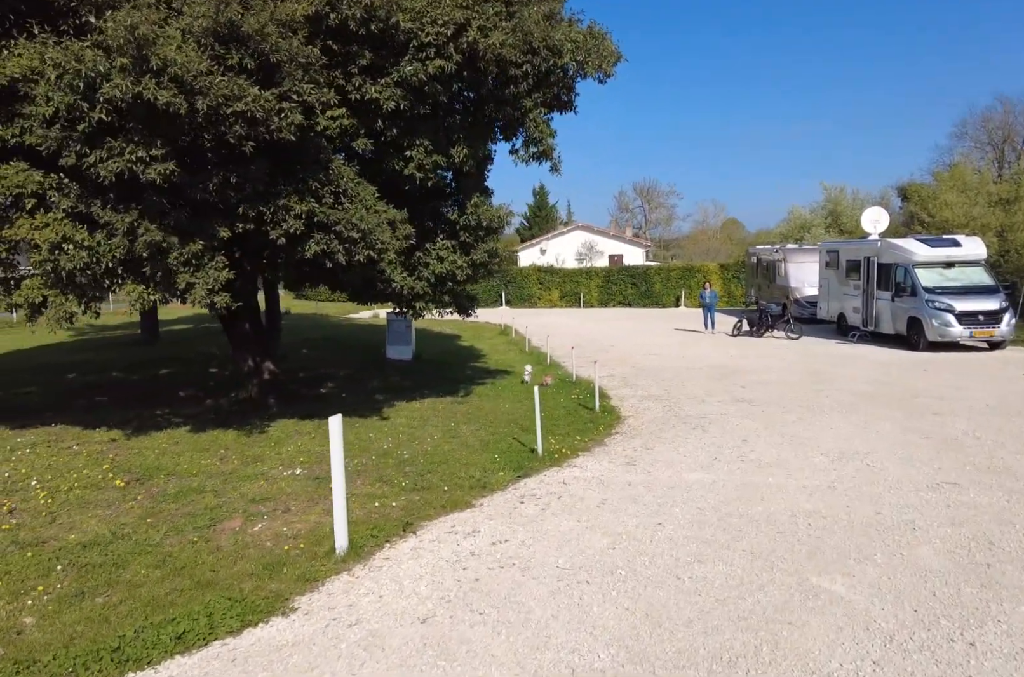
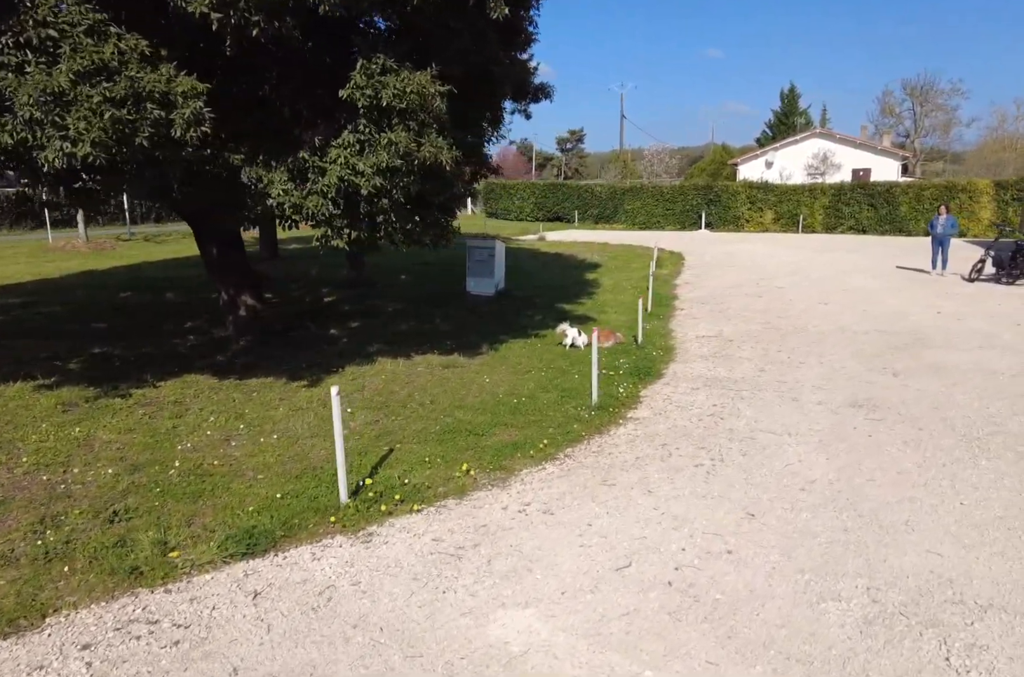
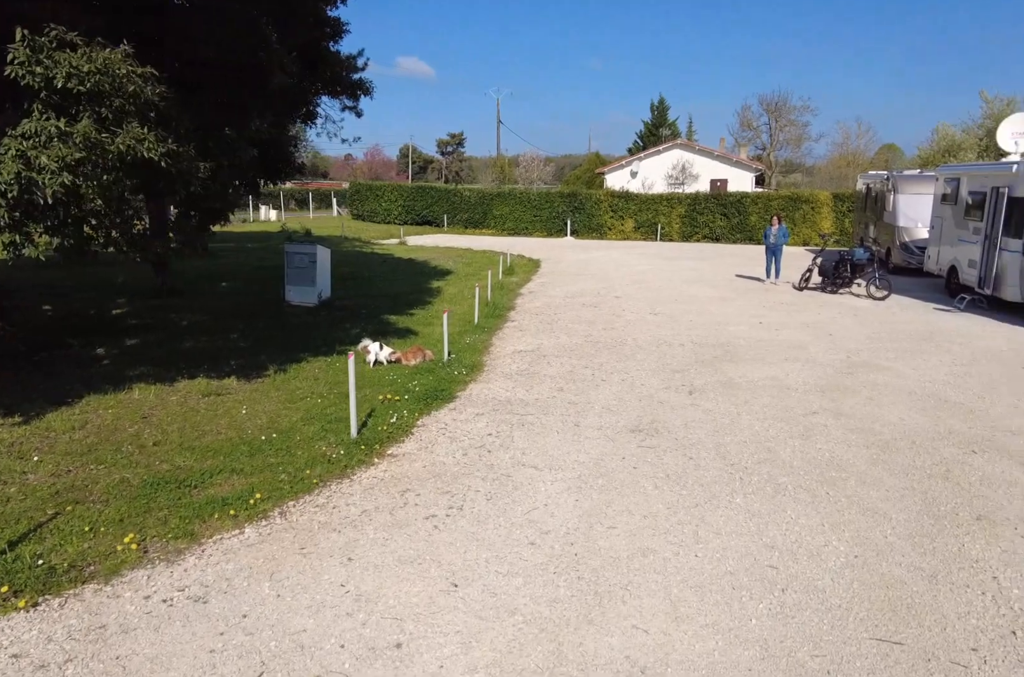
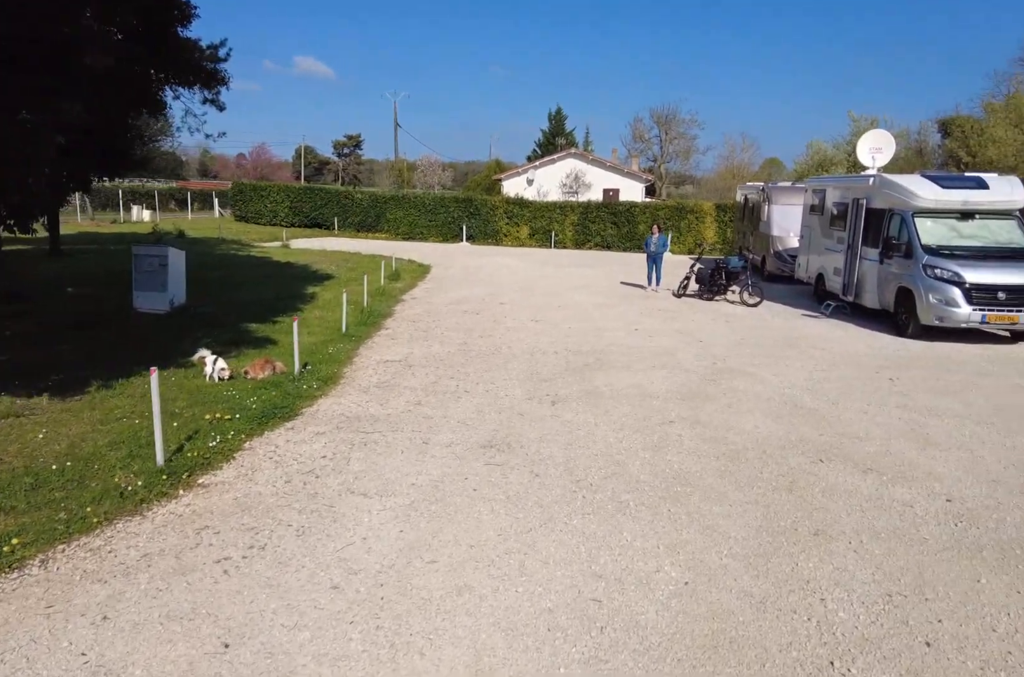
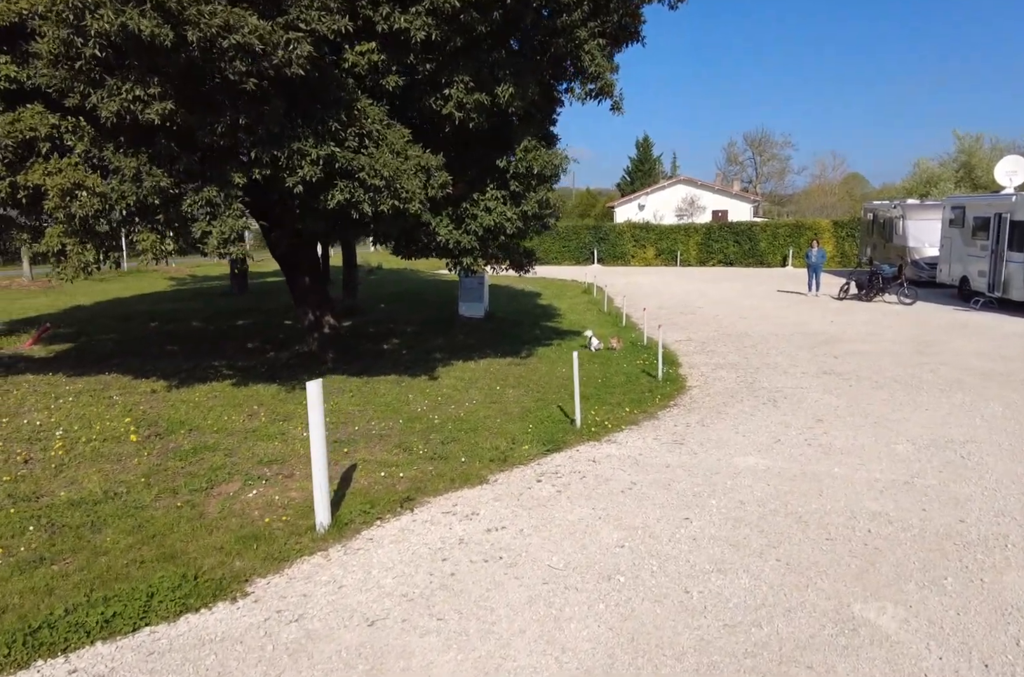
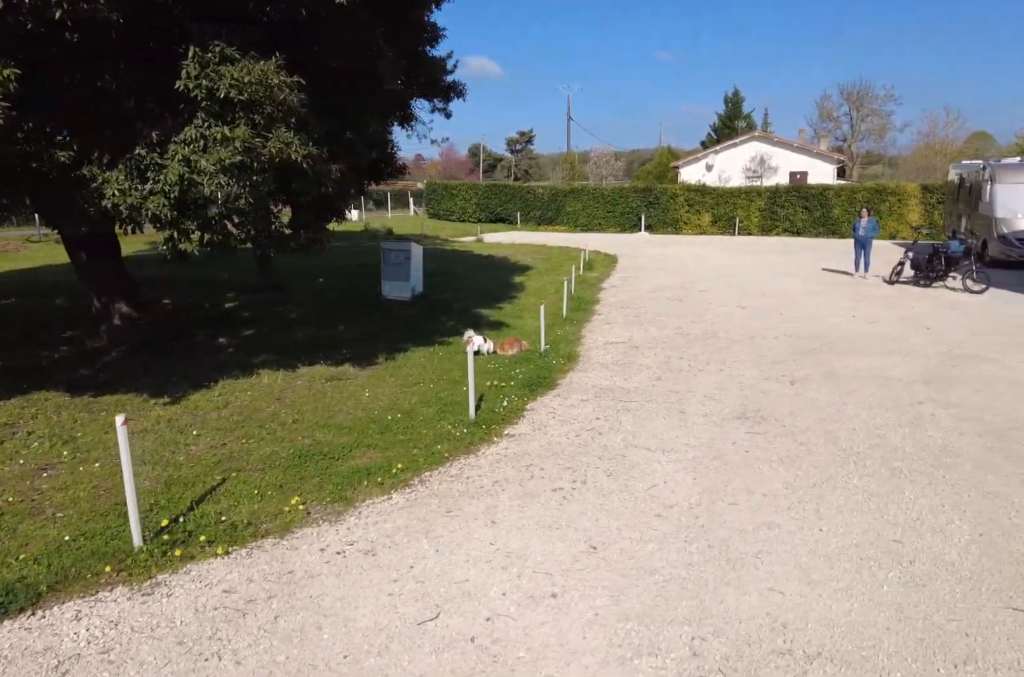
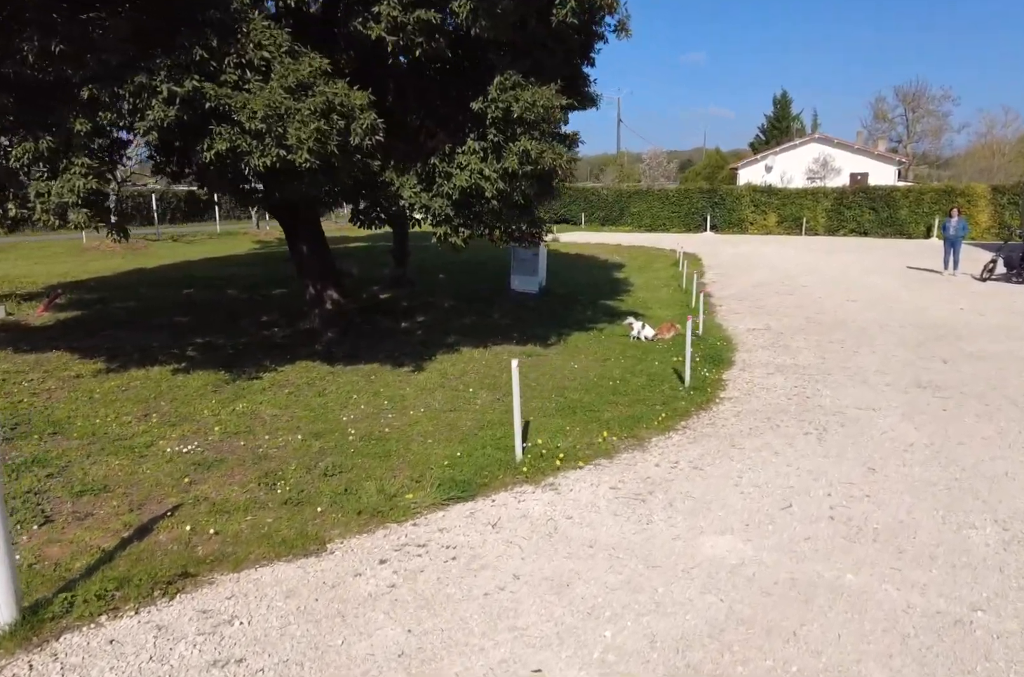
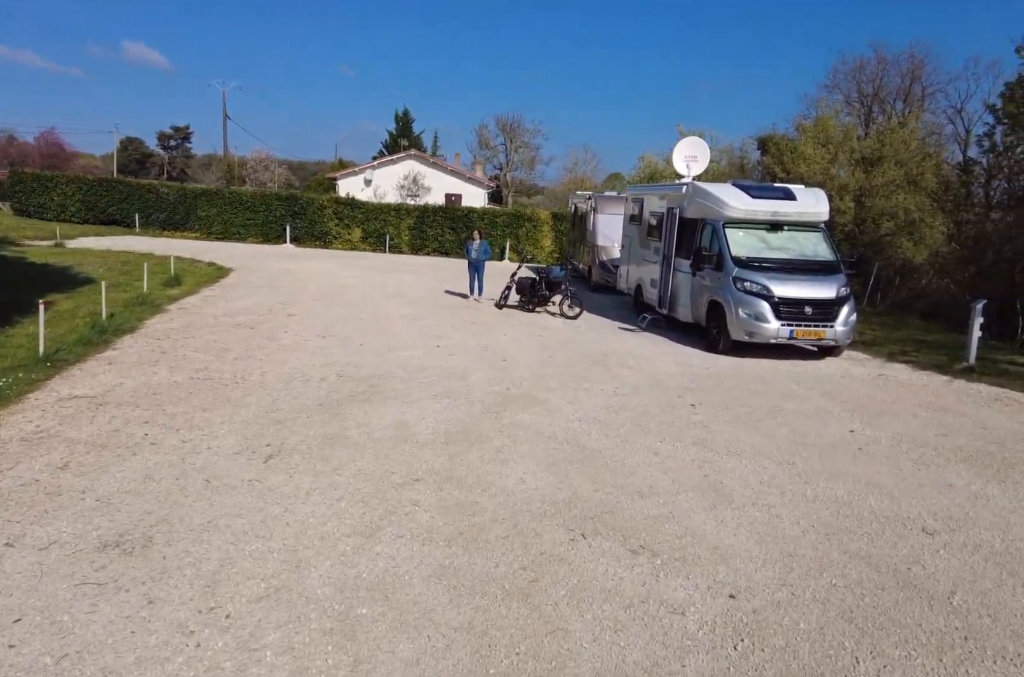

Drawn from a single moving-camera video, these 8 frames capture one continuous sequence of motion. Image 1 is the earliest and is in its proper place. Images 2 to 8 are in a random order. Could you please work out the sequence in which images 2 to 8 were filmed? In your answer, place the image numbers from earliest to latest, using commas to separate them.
5, 7, 2, 6, 3, 4, 8
